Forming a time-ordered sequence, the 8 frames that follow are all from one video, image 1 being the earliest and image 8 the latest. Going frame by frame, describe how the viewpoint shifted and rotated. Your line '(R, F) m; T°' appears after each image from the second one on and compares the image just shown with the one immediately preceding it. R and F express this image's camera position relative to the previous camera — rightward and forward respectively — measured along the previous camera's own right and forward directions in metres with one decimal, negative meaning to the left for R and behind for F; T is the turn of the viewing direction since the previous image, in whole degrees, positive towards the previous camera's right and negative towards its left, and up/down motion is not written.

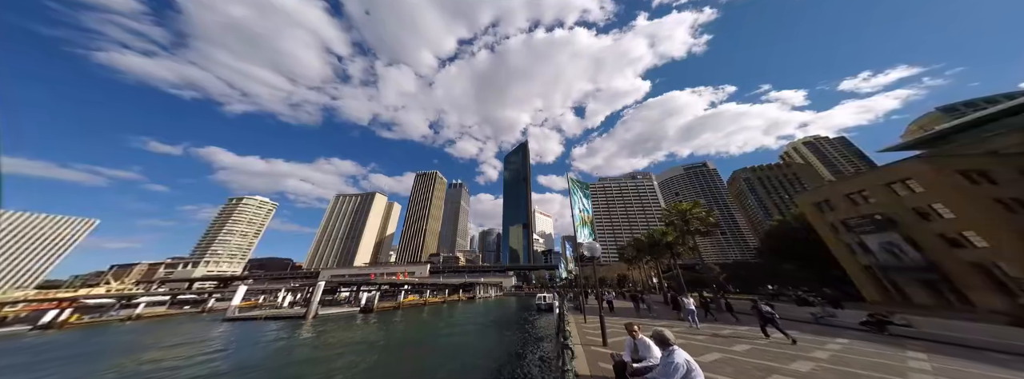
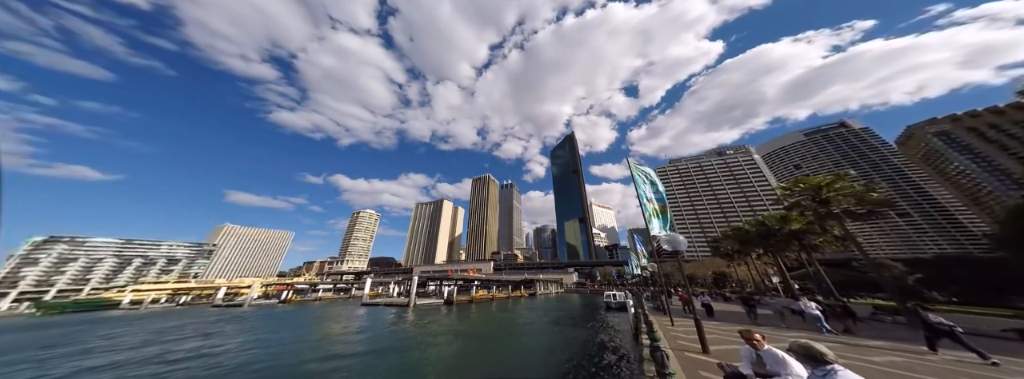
(-0.3, +0.1) m; -13°
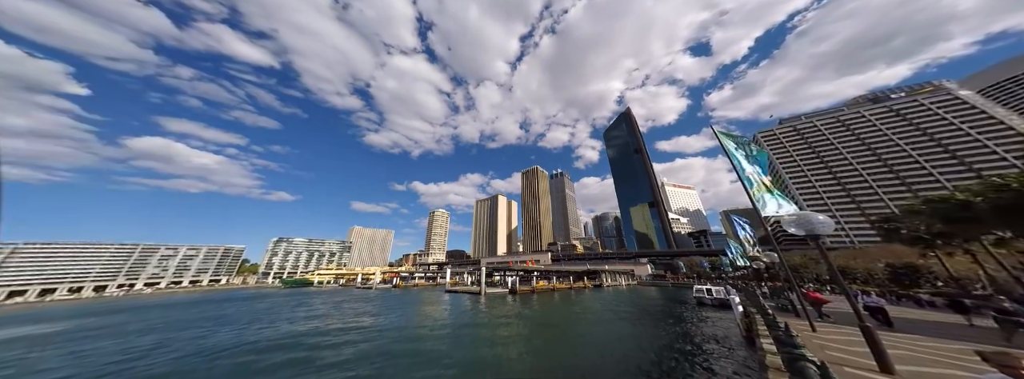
(-0.4, +0.2) m; -13°
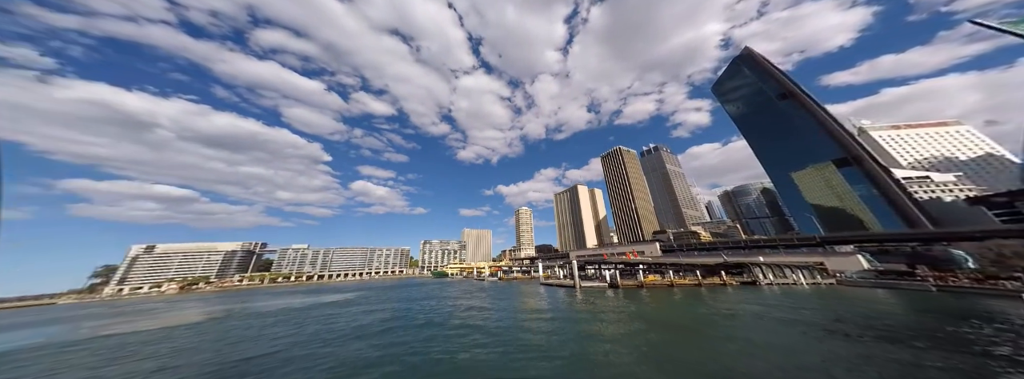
(-1.5, +0.2) m; -20°
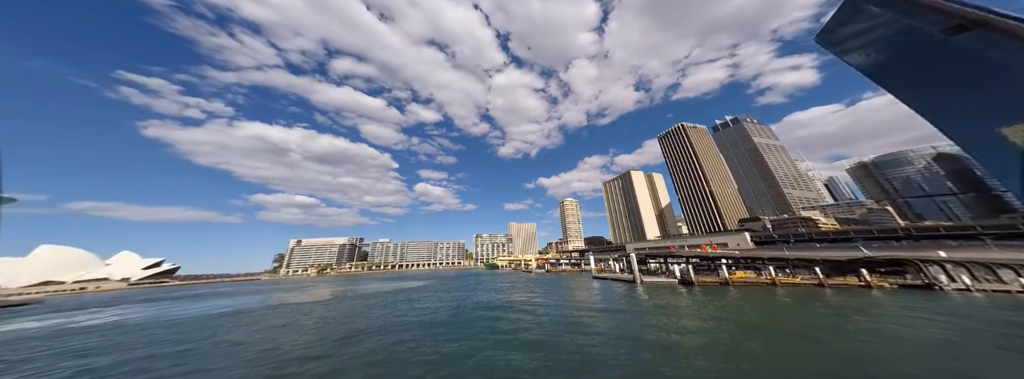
(-1.3, +0.4) m; -12°
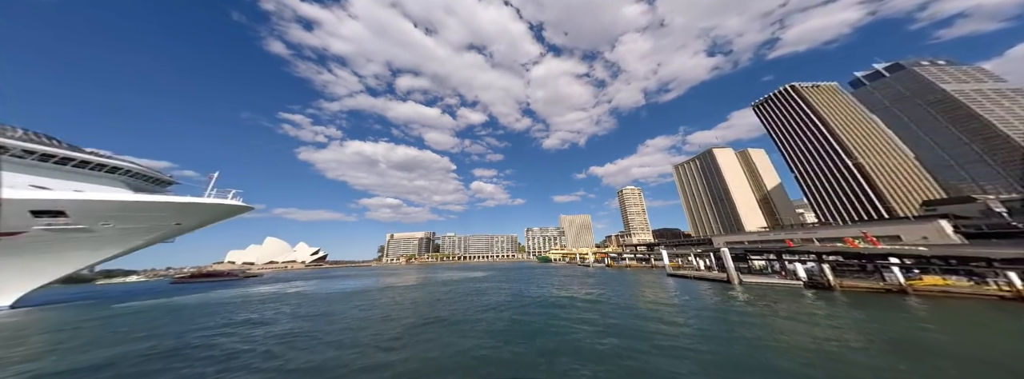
(-2.2, +0.9) m; -14°
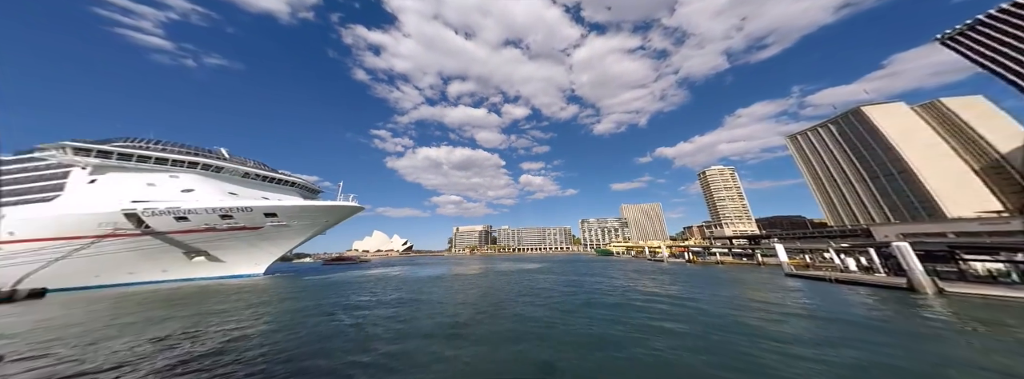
(-2.8, +2.2) m; -15°
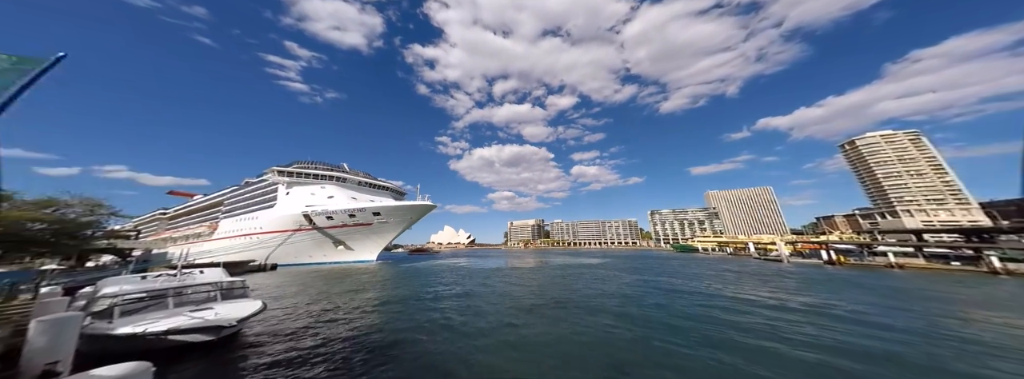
(-13.0, -1.2) m; -16°
